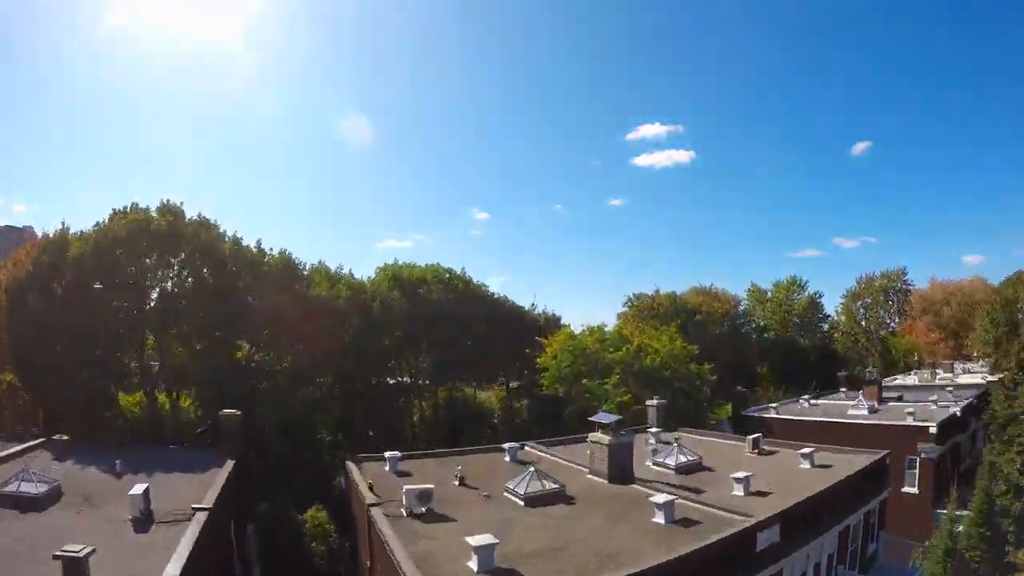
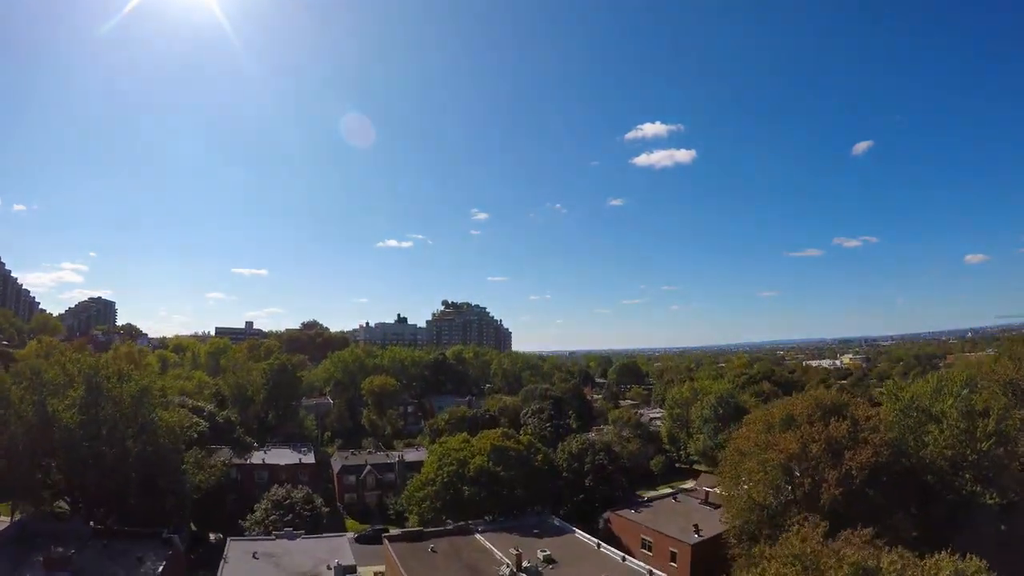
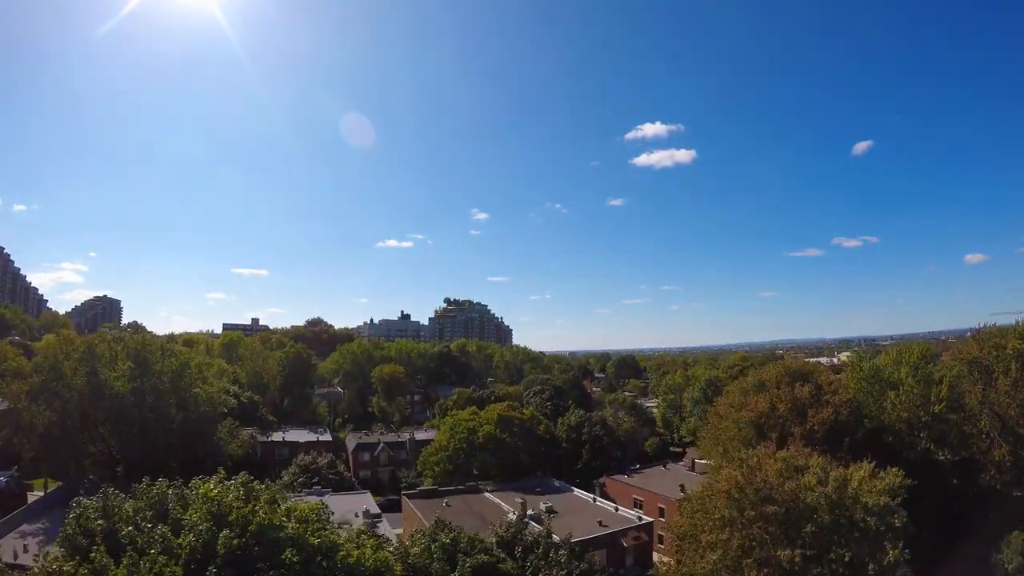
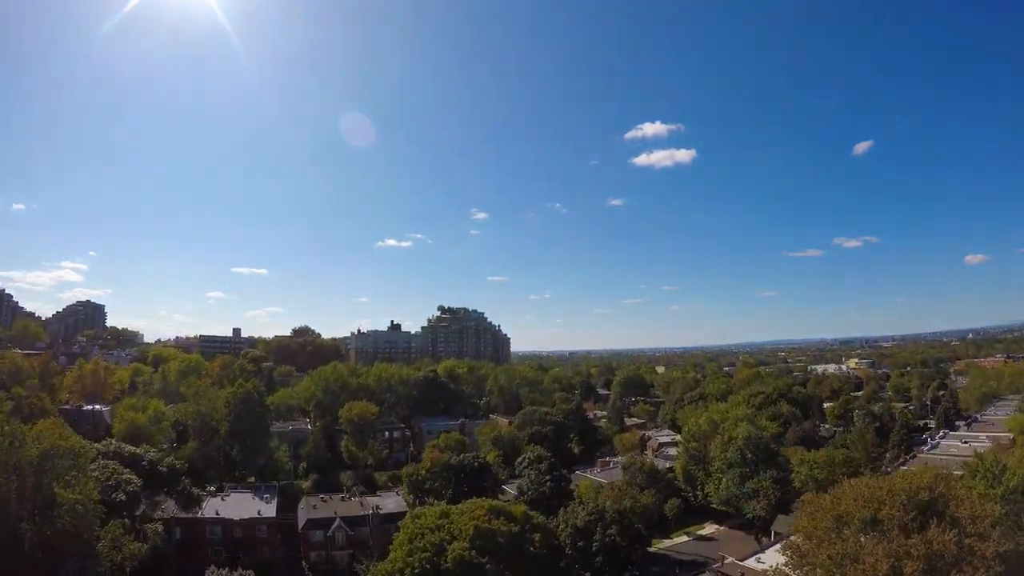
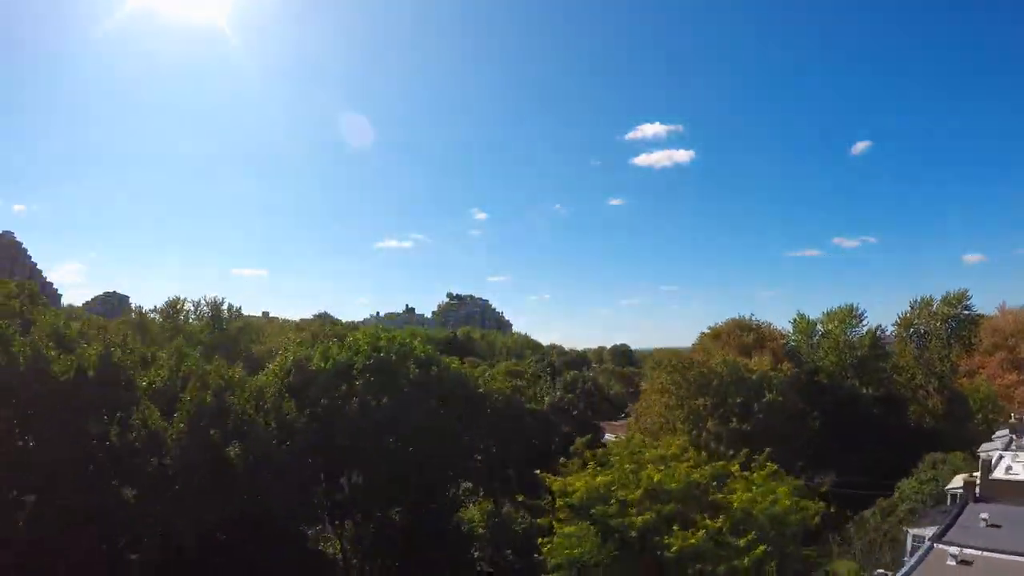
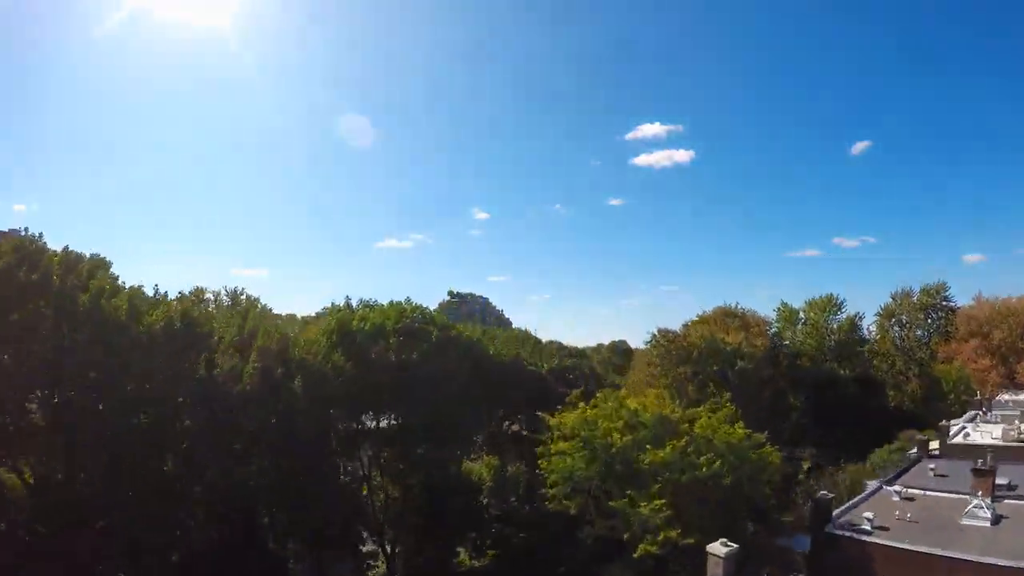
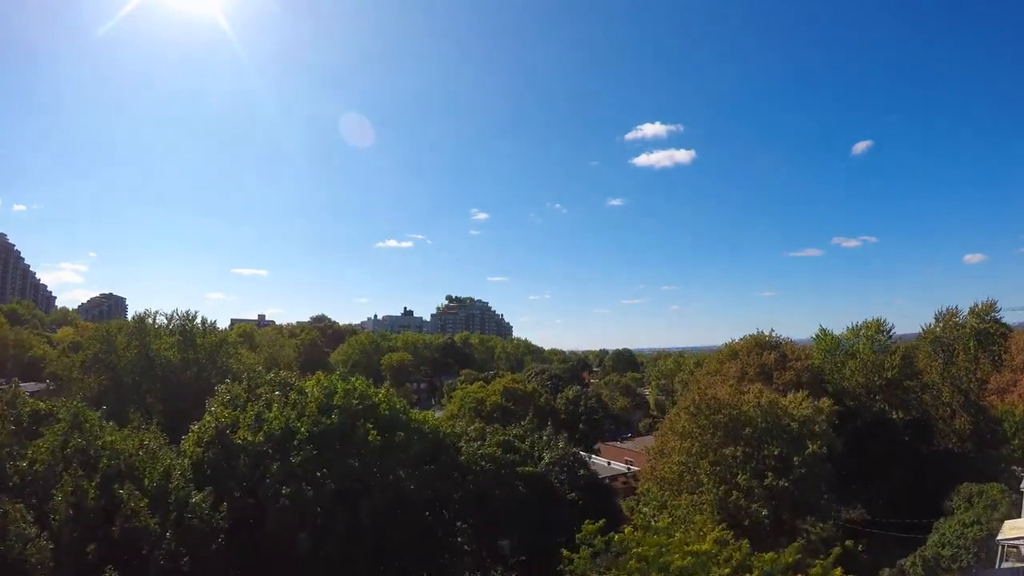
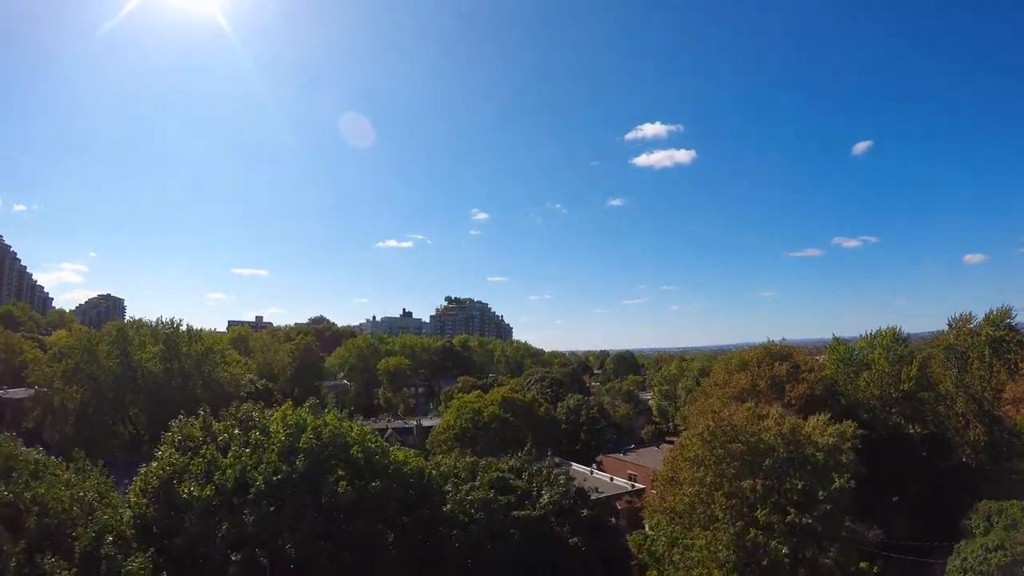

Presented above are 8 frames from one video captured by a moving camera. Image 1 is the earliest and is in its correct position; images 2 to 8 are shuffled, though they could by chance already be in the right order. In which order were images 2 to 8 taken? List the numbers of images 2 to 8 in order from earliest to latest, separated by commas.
6, 5, 7, 8, 3, 2, 4
